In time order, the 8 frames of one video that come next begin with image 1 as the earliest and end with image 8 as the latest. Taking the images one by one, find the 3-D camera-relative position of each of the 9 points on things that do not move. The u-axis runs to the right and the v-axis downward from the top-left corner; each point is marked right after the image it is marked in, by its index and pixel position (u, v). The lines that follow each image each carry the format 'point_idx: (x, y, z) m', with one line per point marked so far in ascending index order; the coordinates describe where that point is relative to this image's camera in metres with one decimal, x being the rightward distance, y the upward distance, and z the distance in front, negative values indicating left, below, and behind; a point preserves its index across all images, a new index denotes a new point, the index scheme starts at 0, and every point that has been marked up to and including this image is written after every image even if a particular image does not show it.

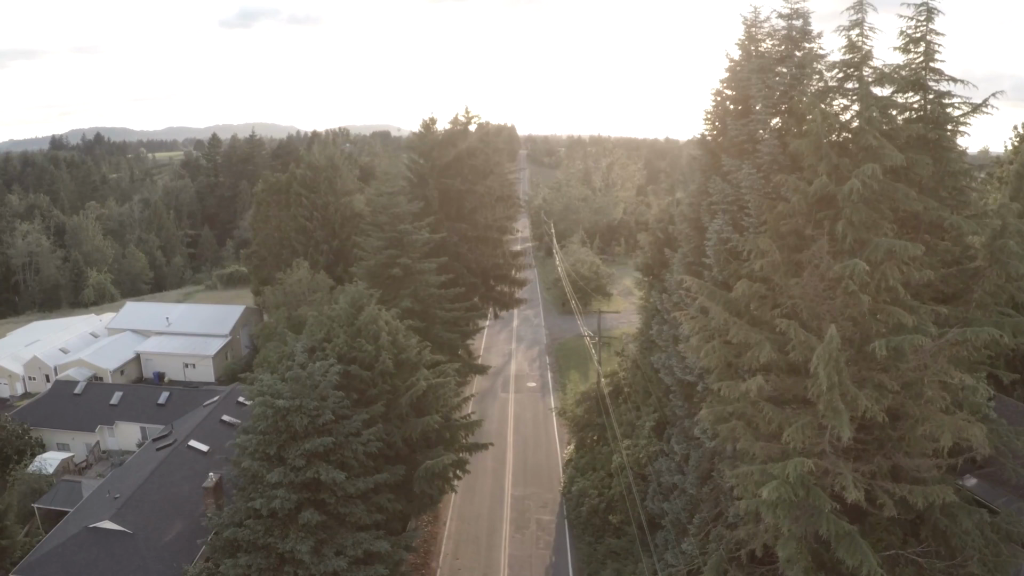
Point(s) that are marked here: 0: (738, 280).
0: (+4.2, +0.1, +11.5) m
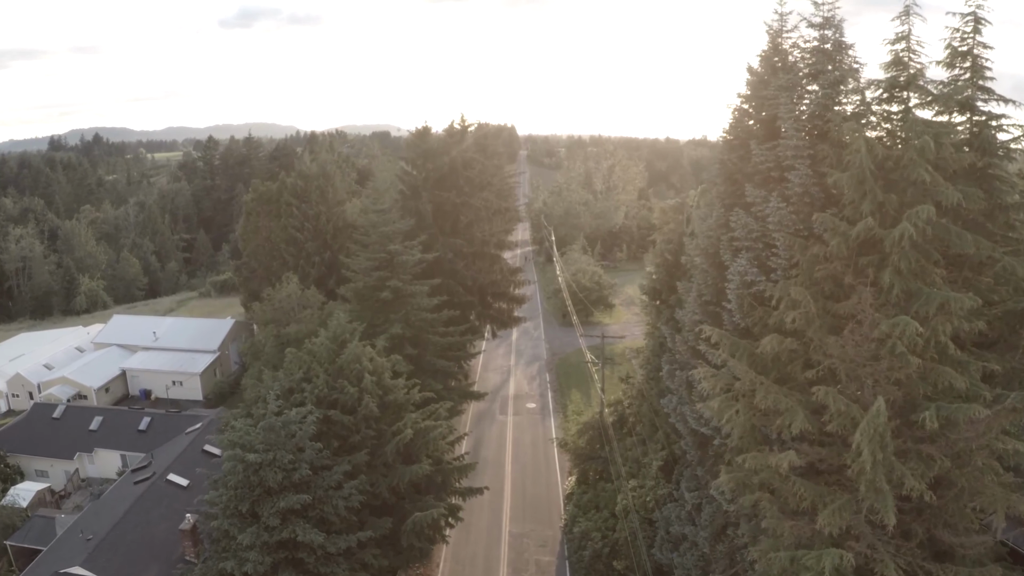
0: (+4.1, -0.7, +10.1) m
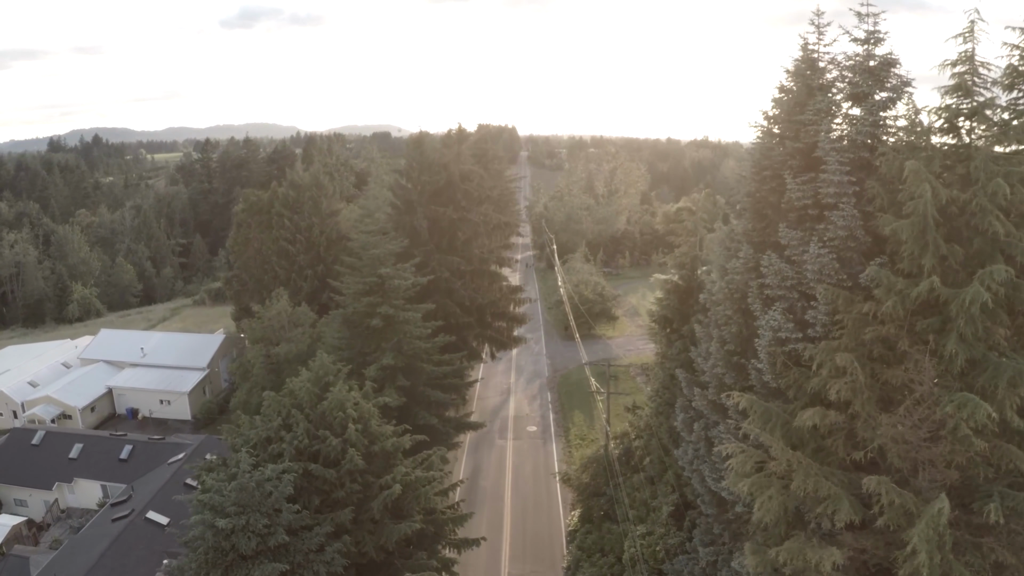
0: (+4.0, -1.5, +8.8) m
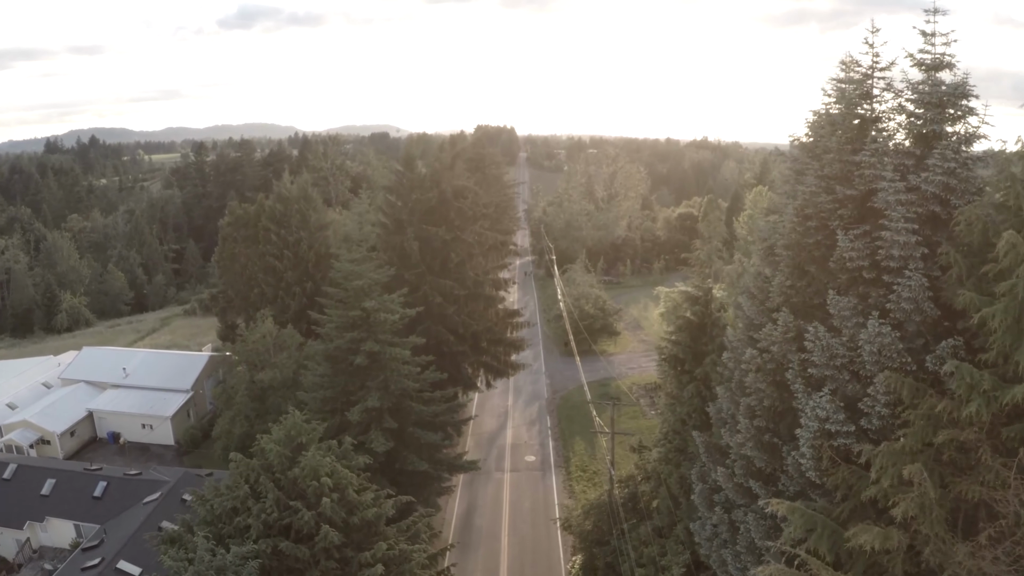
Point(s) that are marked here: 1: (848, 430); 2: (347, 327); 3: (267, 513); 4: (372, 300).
0: (+4.0, -2.4, +7.3) m
1: (+4.0, -1.7, +7.5) m
2: (-4.7, -1.1, +17.9) m
3: (-4.5, -4.1, +11.4) m
4: (-3.9, -0.4, +17.3) m
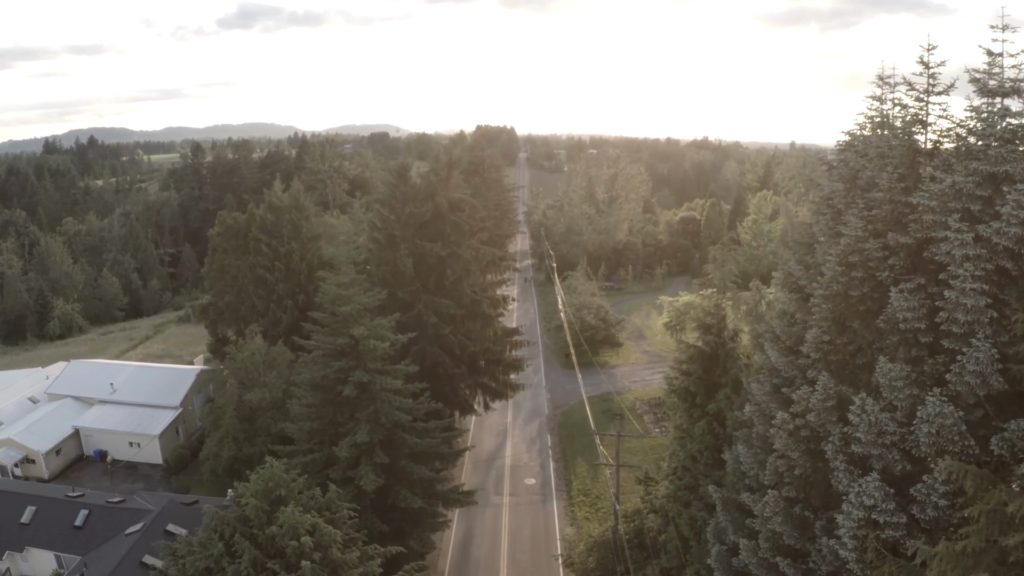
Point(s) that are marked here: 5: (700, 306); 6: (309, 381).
0: (+3.9, -3.1, +6.3) m
1: (+4.0, -2.4, +6.4) m
2: (-4.8, -1.8, +16.8) m
3: (-4.6, -4.8, +10.4) m
4: (-4.0, -1.0, +16.3) m
5: (+4.7, -0.5, +15.7) m
6: (-5.5, -2.5, +16.9) m
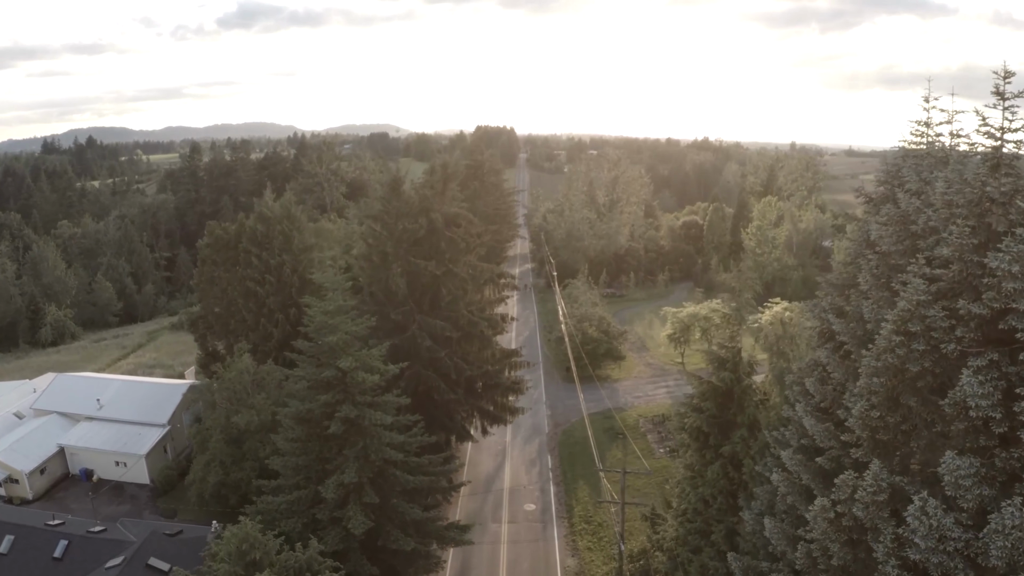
0: (+3.9, -3.8, +5.2) m
1: (+3.9, -3.1, +5.3) m
2: (-4.8, -2.5, +15.7) m
3: (-4.6, -5.5, +9.3) m
4: (-4.0, -1.7, +15.2) m
5: (+4.7, -1.2, +14.7) m
6: (-5.5, -3.2, +15.8) m
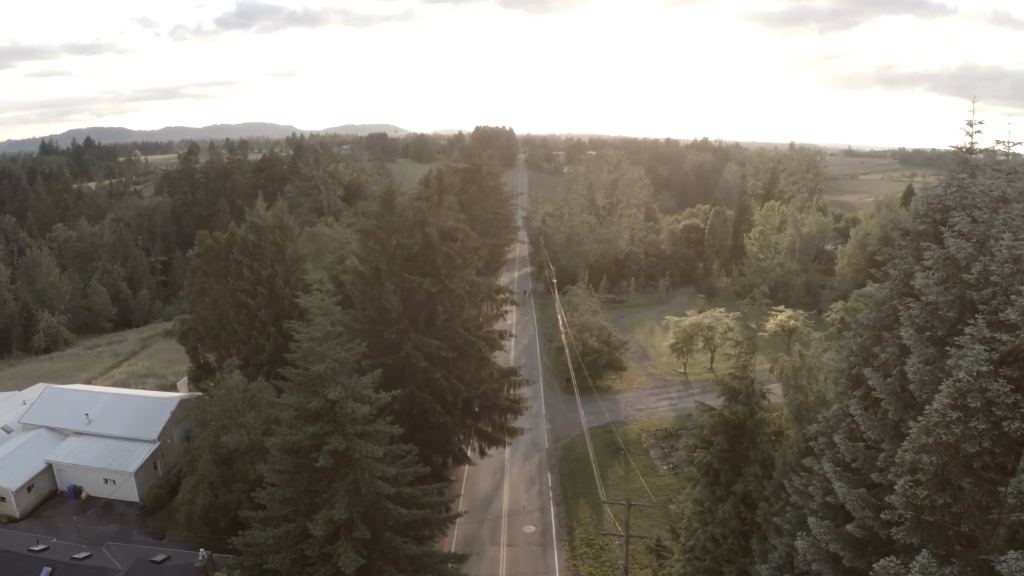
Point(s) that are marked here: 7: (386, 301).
0: (+3.9, -4.4, +4.4) m
1: (+3.9, -3.6, +4.6) m
2: (-4.8, -3.0, +14.9) m
3: (-4.6, -6.1, +8.5) m
4: (-4.1, -2.3, +14.4) m
5: (+4.6, -1.7, +13.9) m
6: (-5.5, -3.8, +15.0) m
7: (-3.9, -0.4, +19.6) m
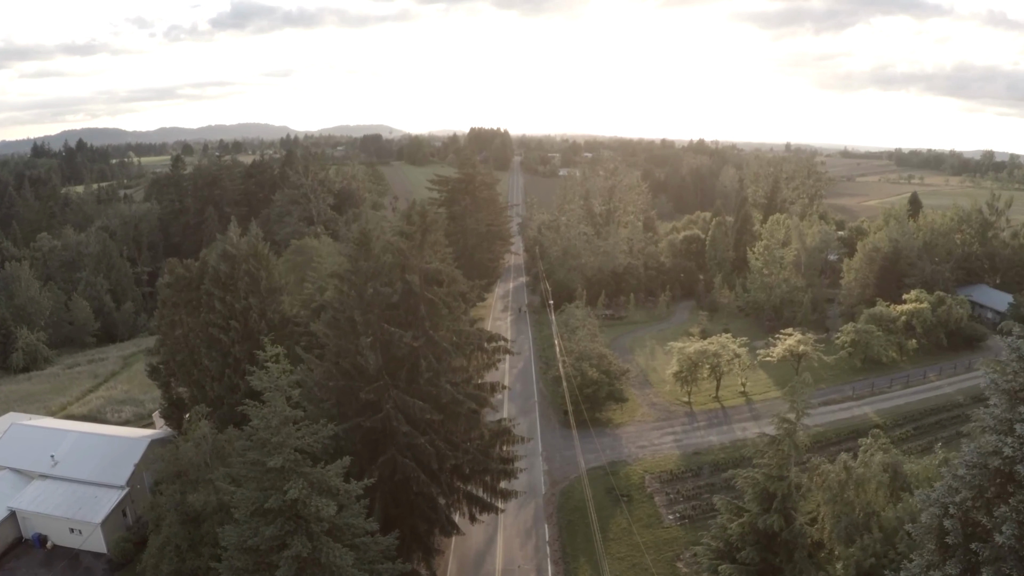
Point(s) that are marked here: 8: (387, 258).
0: (+3.8, -5.8, +2.3) m
1: (+3.8, -5.1, +2.5) m
2: (-5.0, -4.5, +12.8) m
3: (-4.7, -7.6, +6.4) m
4: (-4.2, -3.8, +12.2) m
5: (+4.4, -3.2, +11.8) m
6: (-5.7, -5.3, +12.9) m
7: (-4.1, -1.9, +17.5) m
8: (-3.7, +0.8, +18.4) m
